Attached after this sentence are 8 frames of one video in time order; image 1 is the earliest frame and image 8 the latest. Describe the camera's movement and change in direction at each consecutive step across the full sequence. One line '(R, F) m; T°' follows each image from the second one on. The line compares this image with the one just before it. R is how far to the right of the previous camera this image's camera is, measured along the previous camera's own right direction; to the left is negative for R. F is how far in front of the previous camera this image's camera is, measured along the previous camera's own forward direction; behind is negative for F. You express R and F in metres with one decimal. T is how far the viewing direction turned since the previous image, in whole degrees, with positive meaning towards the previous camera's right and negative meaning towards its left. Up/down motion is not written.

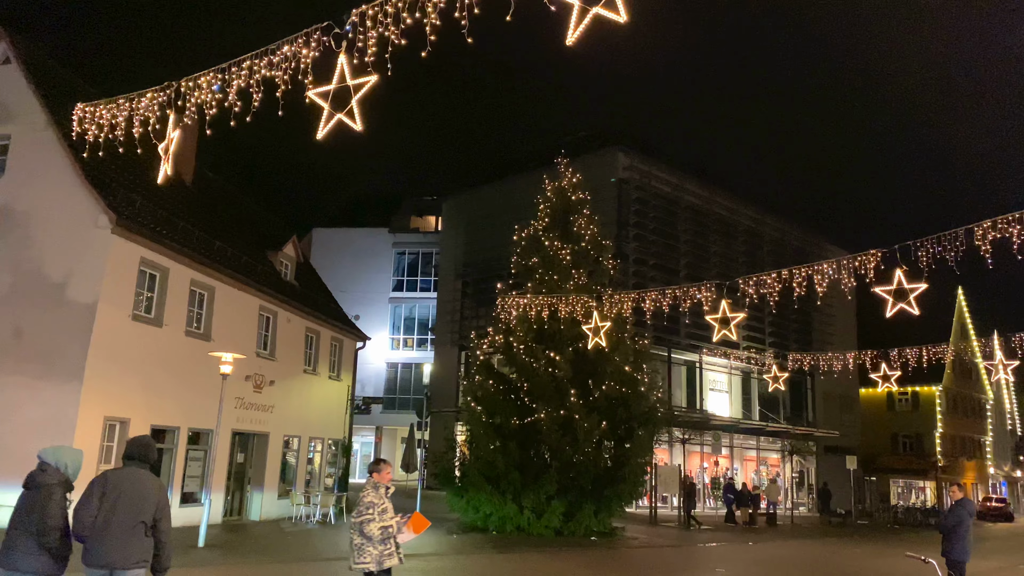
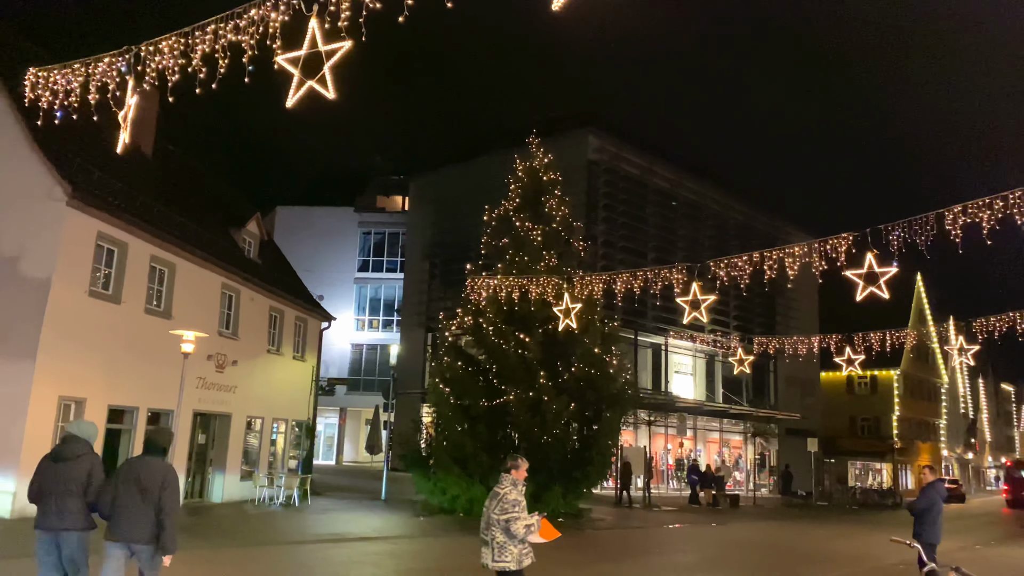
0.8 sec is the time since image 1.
(-0.1, +0.2) m; +2°
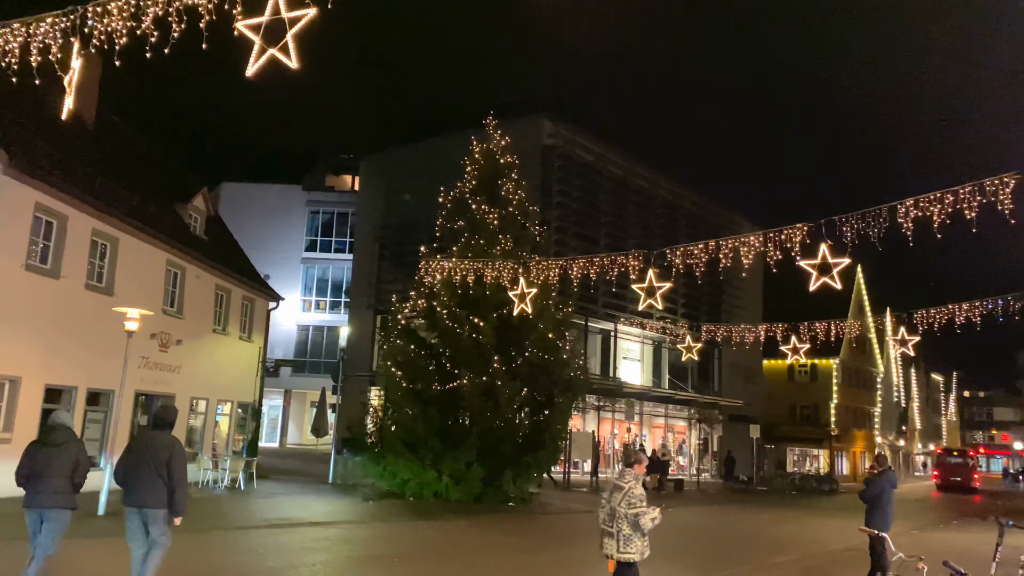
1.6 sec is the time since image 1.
(-0.2, +0.2) m; +4°
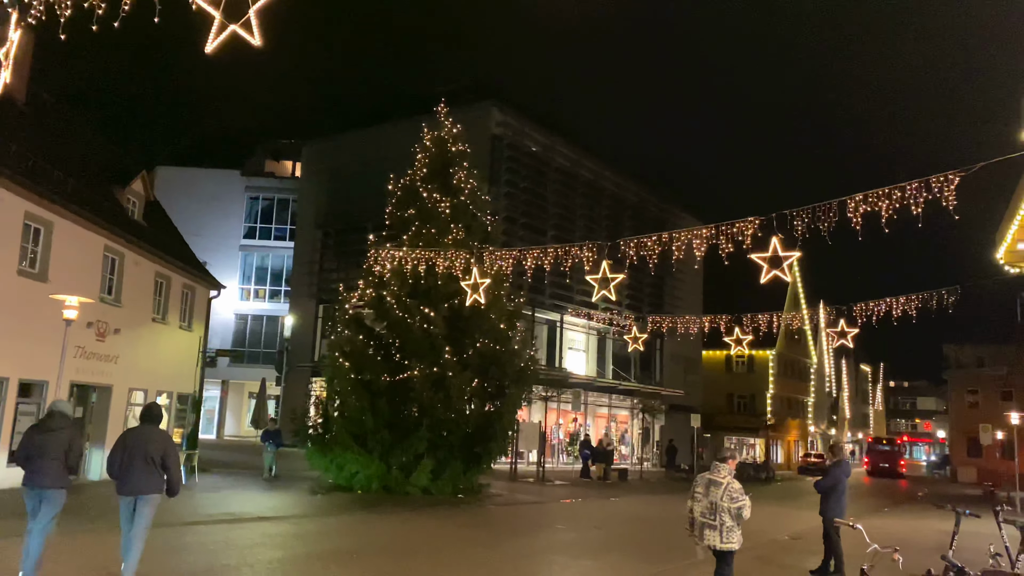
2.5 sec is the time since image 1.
(-0.3, +0.2) m; +4°
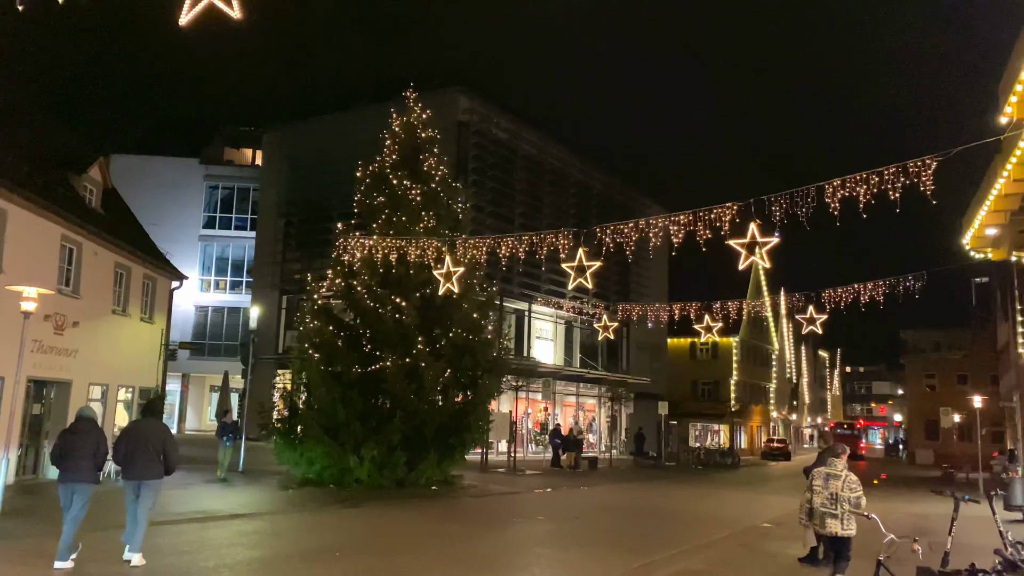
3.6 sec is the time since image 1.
(-0.3, +0.3) m; +3°
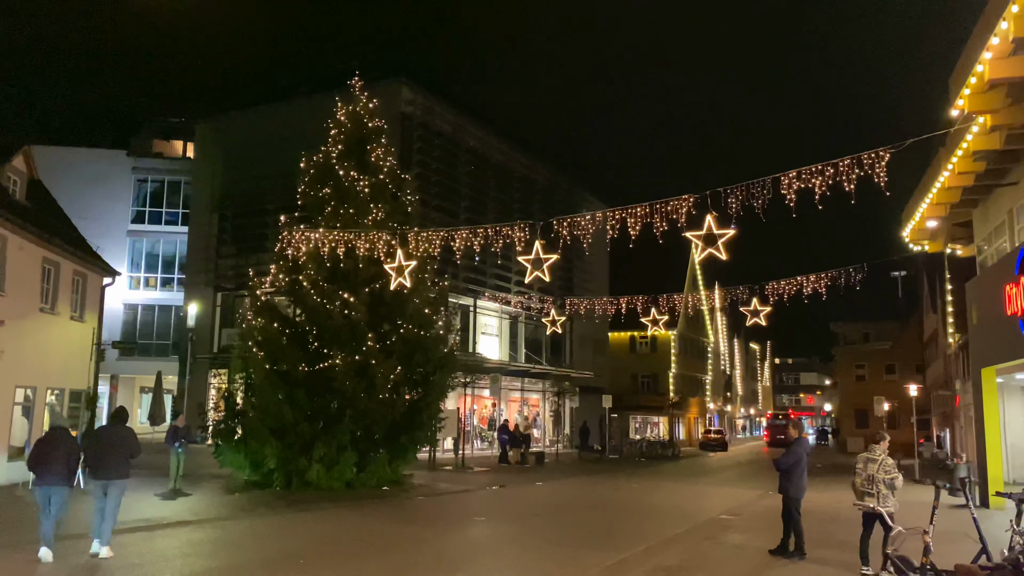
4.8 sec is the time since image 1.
(-0.4, +0.3) m; +5°
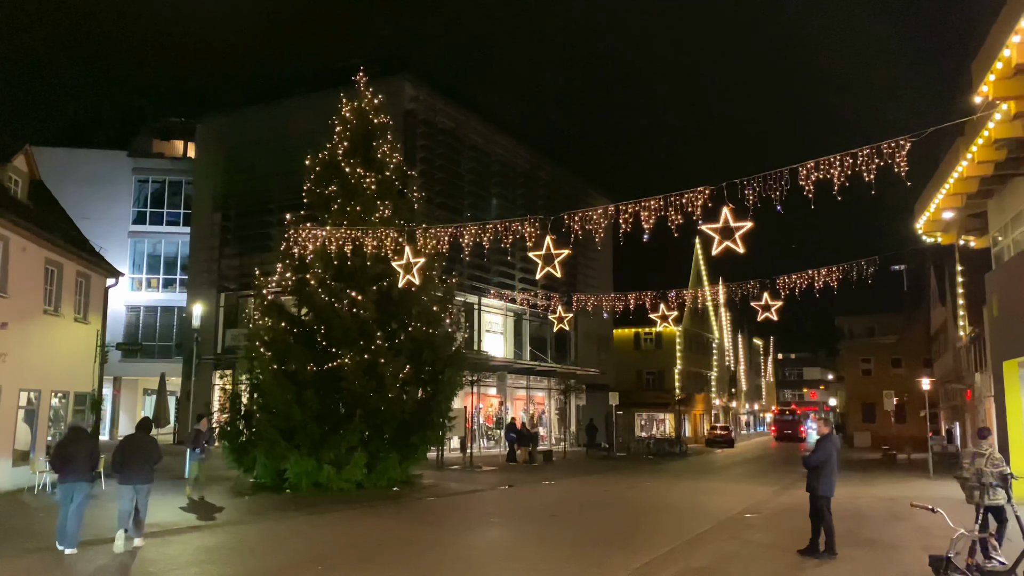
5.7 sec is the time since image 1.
(-0.2, +0.3) m; 0°
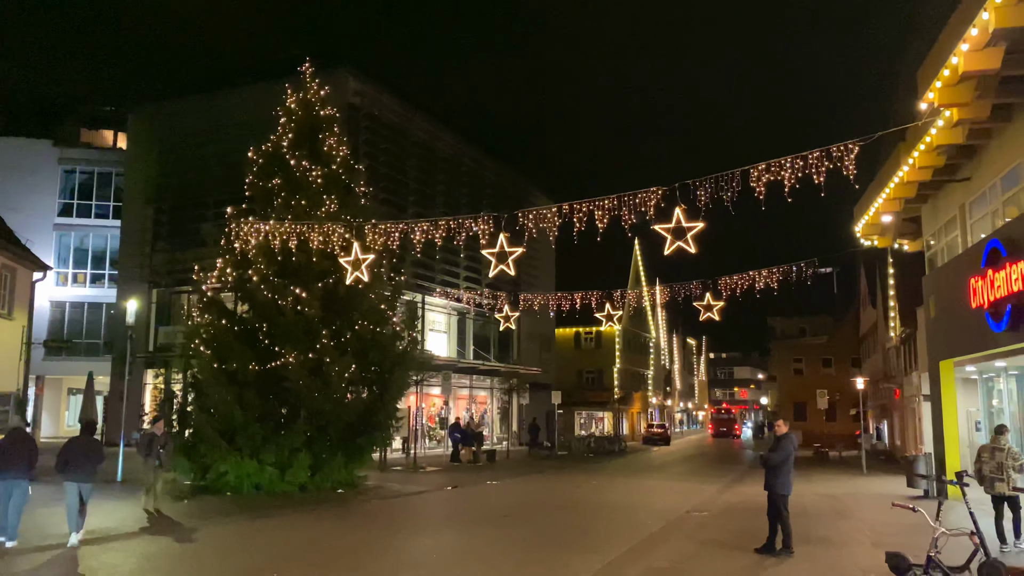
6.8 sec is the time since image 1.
(-0.3, +0.2) m; +4°
